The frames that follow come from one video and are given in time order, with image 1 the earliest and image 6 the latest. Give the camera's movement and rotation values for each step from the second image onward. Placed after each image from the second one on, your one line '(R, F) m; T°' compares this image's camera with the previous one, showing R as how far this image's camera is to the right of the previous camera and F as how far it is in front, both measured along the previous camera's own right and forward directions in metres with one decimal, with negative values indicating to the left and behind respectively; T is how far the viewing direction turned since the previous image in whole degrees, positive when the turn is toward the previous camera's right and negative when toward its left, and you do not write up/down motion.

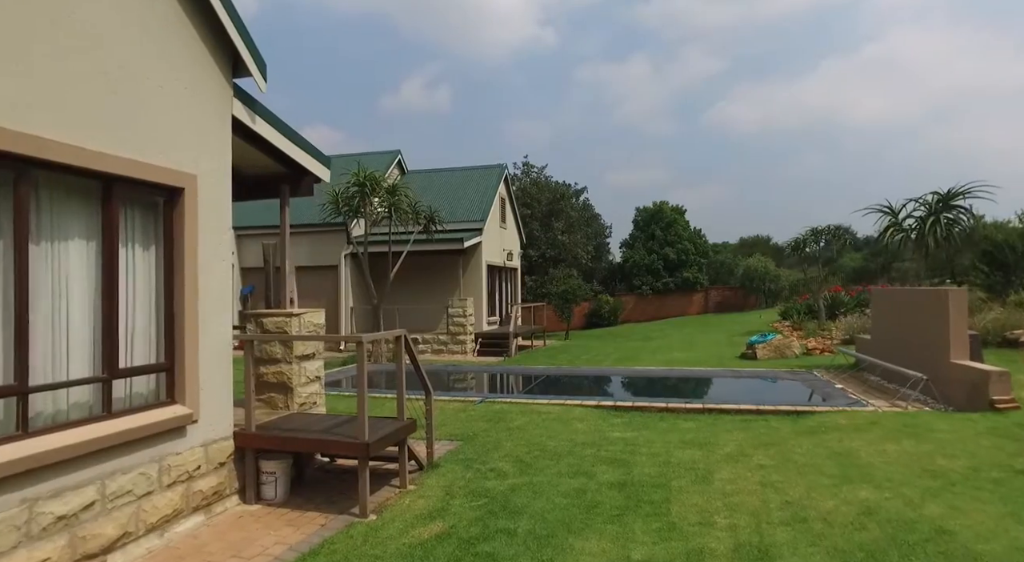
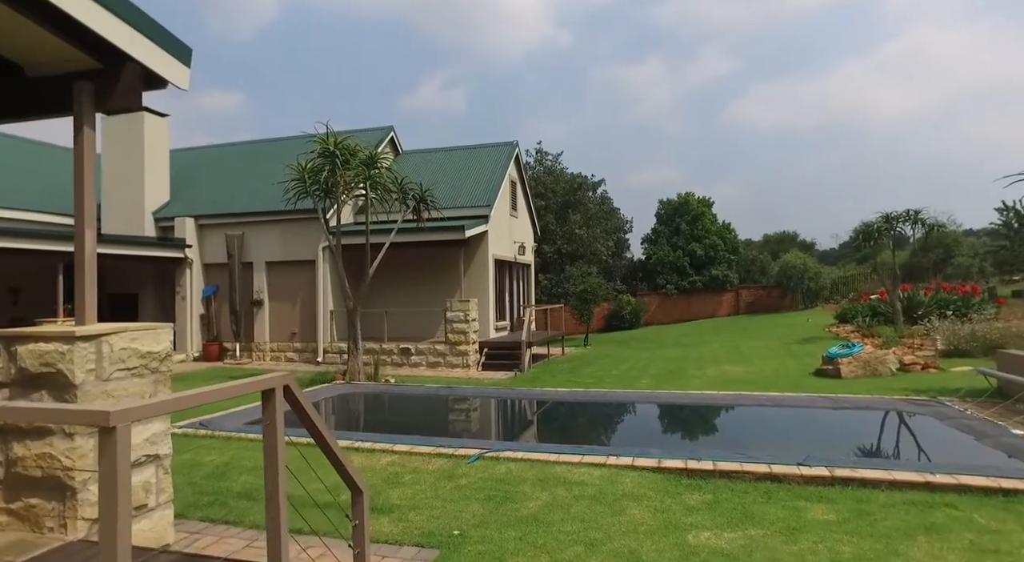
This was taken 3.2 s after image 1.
(0.0, +3.3) m; -1°
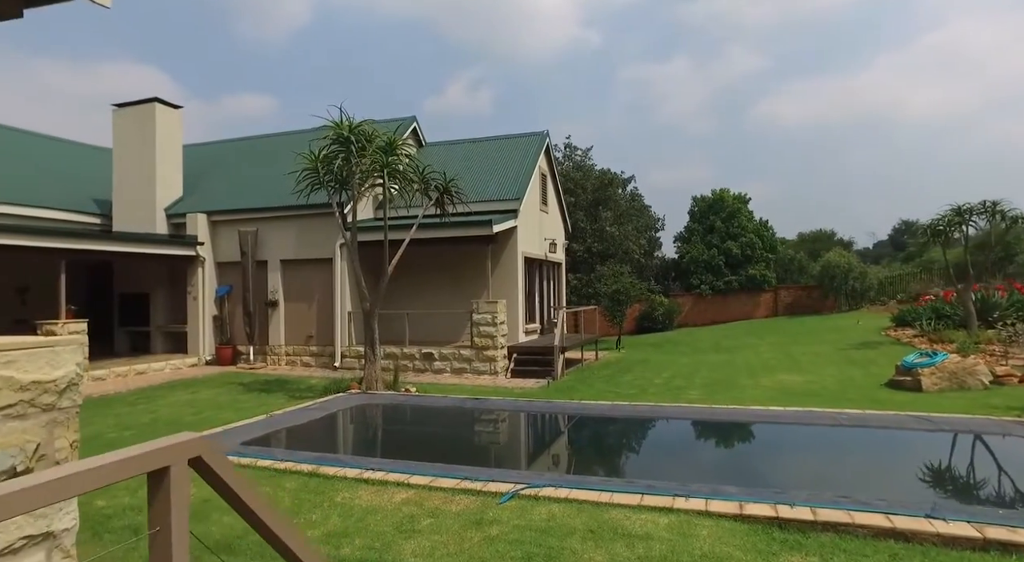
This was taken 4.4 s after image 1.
(-0.1, +1.2) m; -2°
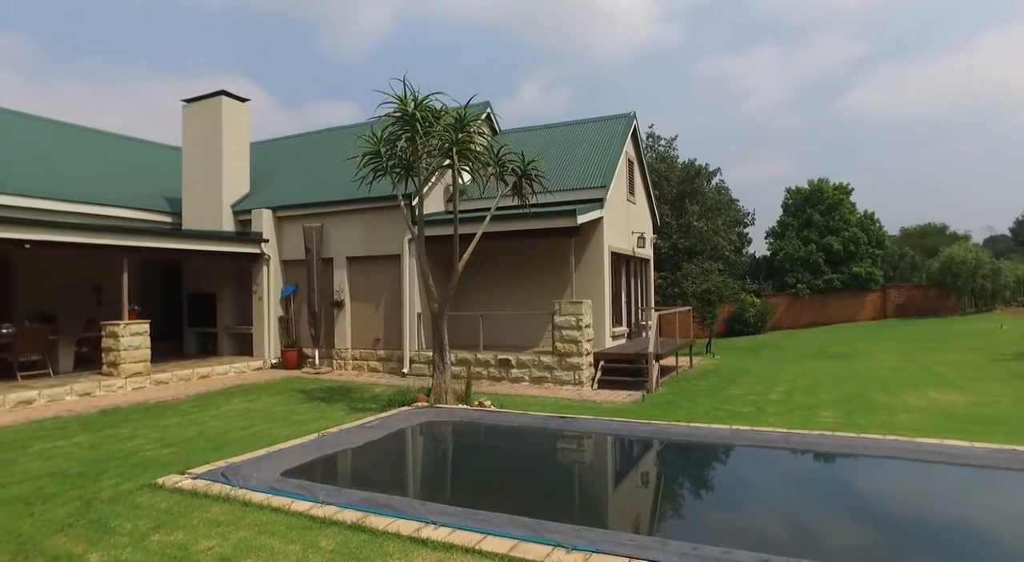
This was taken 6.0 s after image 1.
(-0.2, +1.6) m; -6°
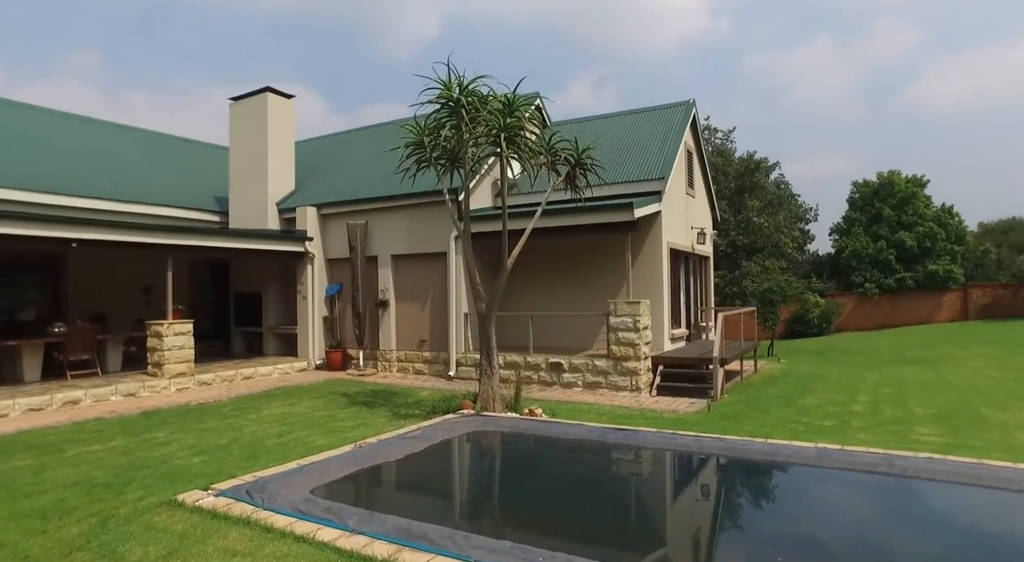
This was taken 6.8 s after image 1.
(-0.1, +0.7) m; -4°
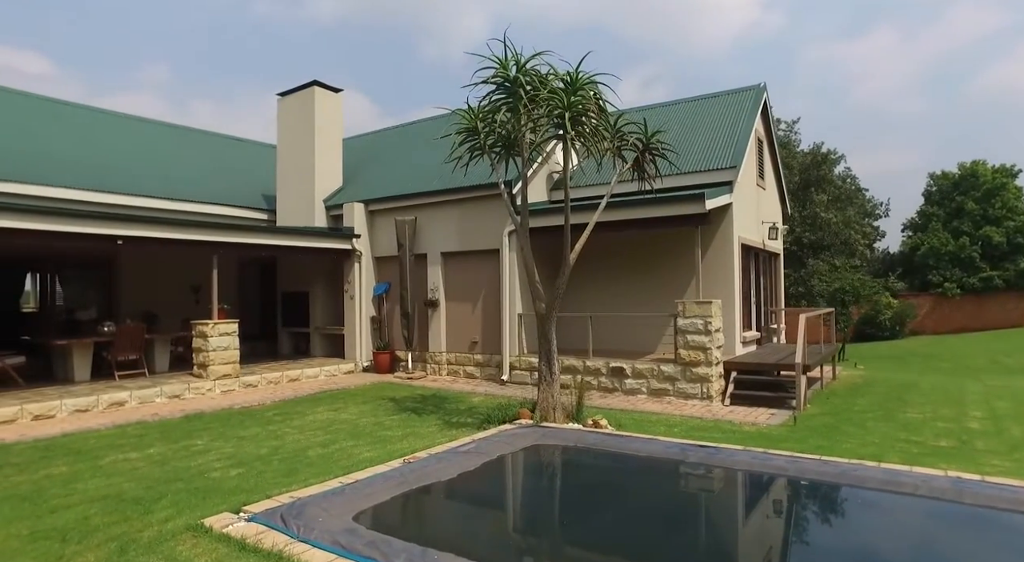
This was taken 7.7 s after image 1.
(-0.2, +0.8) m; -4°
